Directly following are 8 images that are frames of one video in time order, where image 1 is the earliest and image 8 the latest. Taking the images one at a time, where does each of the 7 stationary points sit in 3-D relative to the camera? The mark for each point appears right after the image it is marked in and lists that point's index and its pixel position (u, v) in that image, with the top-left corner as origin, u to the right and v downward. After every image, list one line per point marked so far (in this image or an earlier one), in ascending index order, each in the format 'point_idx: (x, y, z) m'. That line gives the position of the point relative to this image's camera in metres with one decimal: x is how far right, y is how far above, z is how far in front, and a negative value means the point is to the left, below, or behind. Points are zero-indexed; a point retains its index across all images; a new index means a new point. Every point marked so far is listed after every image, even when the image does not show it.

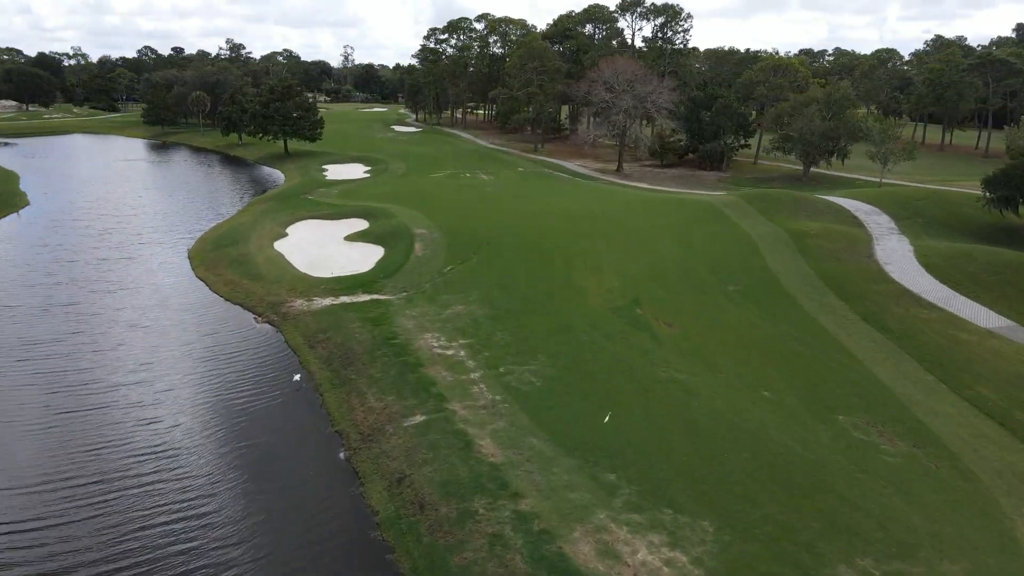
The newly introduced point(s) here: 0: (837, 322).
0: (+8.3, -0.9, +18.5) m
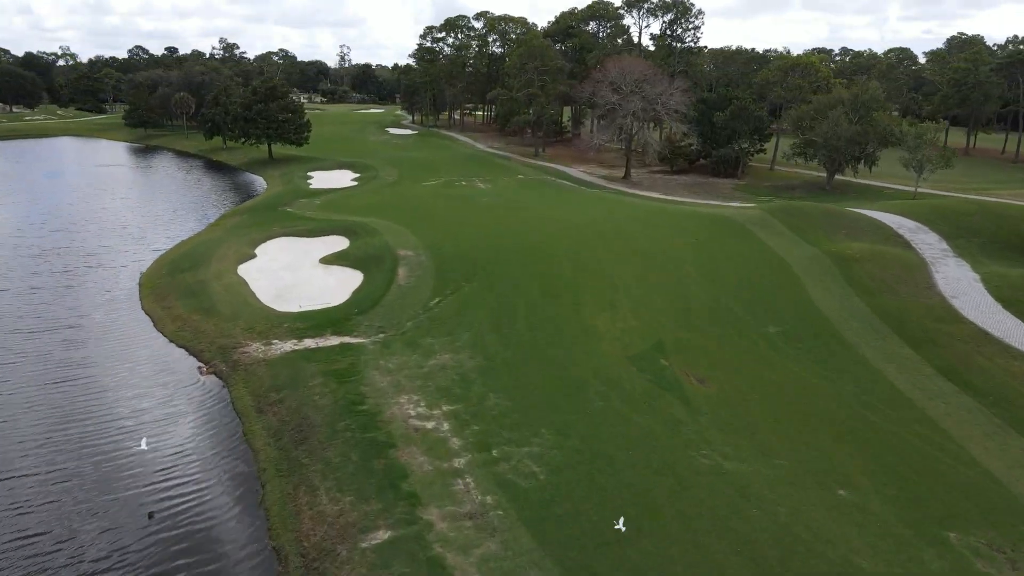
0: (+8.3, -1.9, +14.9) m
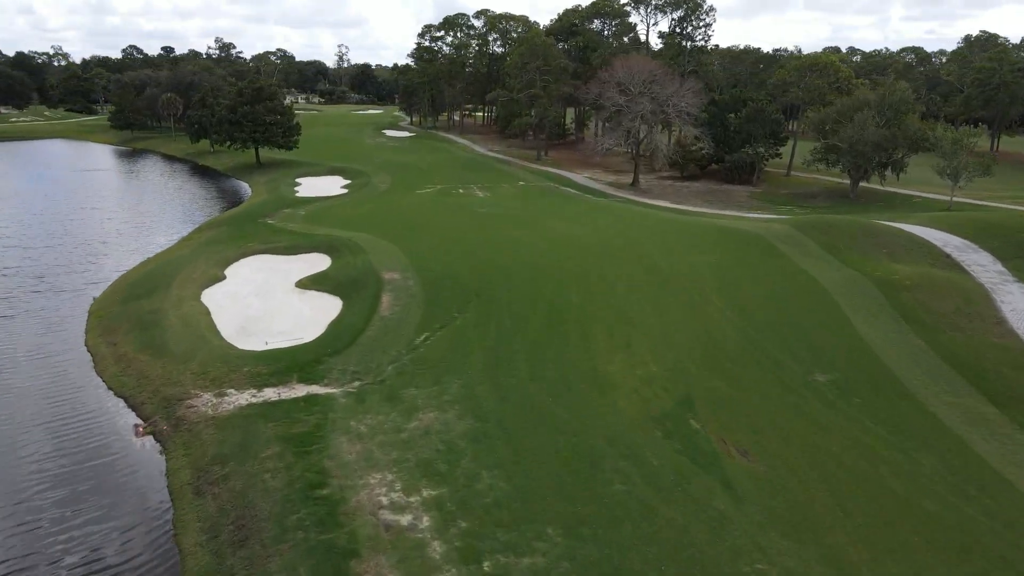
0: (+8.3, -2.8, +12.1) m
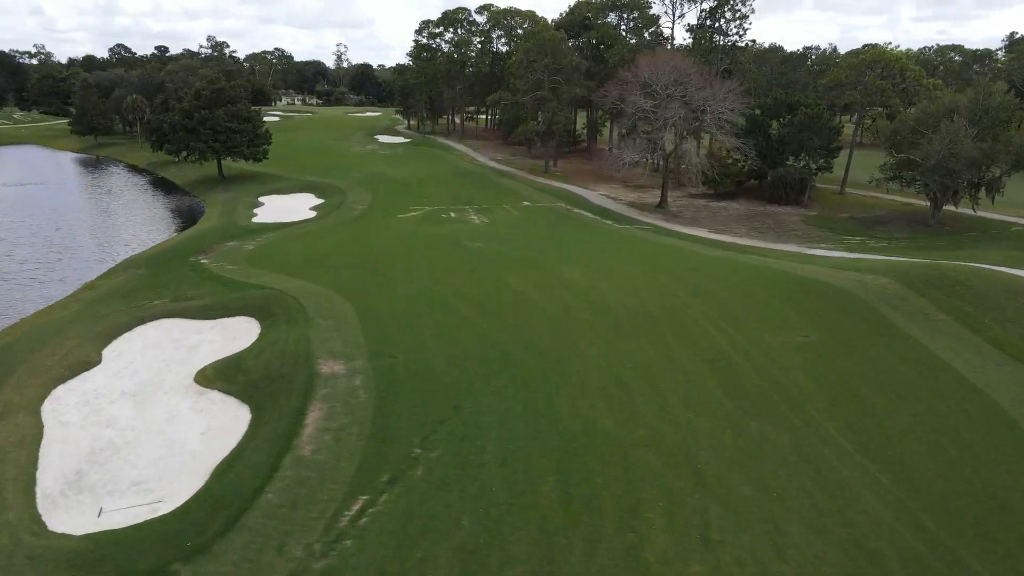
0: (+8.1, -4.8, +4.8) m
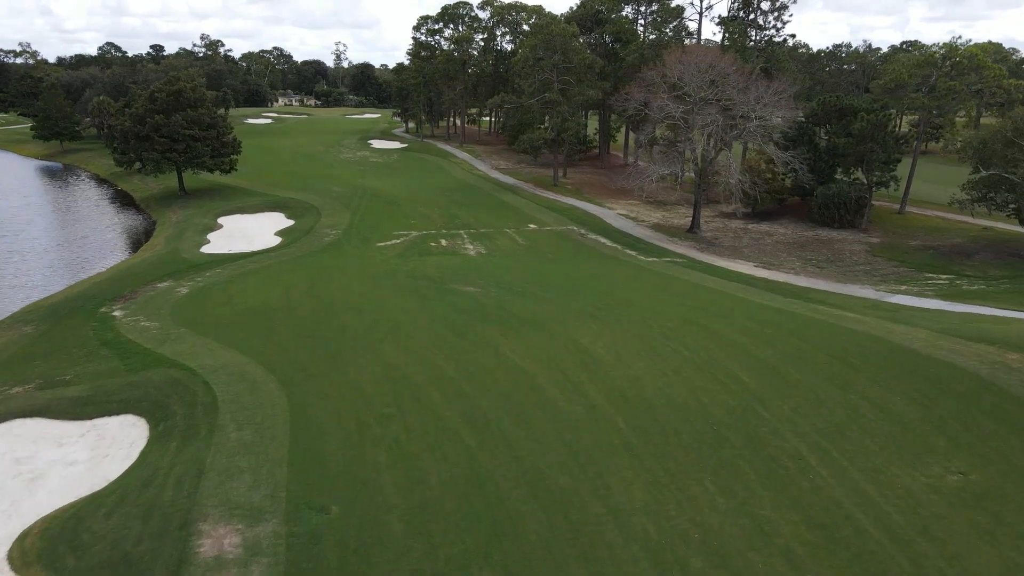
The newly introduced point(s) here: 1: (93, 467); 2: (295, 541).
0: (+8.0, -6.5, -1.0) m
1: (-7.2, -2.9, +12.4) m
2: (-2.9, -3.4, +9.5) m
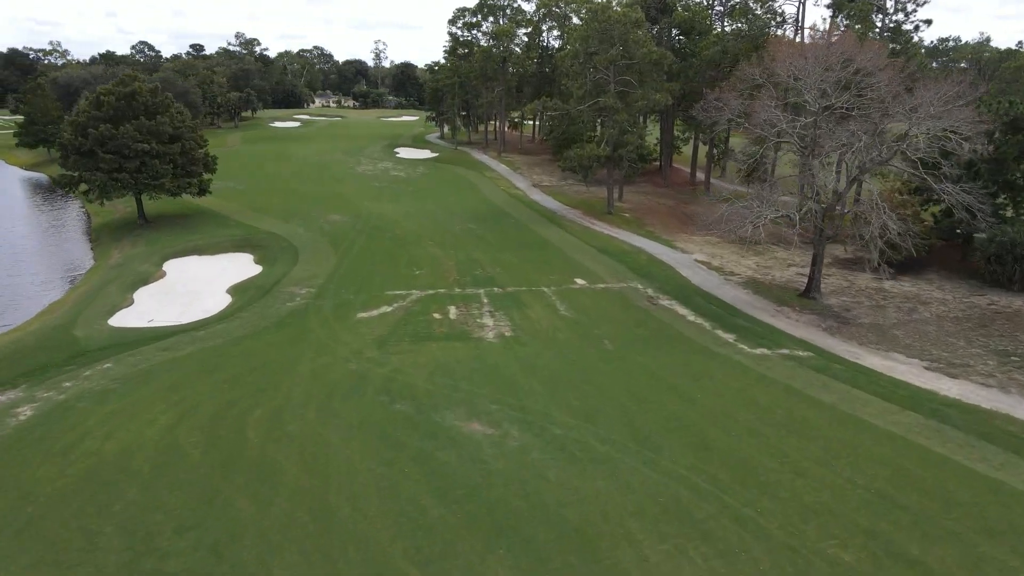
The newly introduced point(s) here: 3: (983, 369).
0: (+7.0, -9.1, -10.2) m
1: (-7.2, -5.2, +4.2) m
2: (-3.1, -5.8, +1.0) m
3: (+10.8, -1.9, +16.6) m
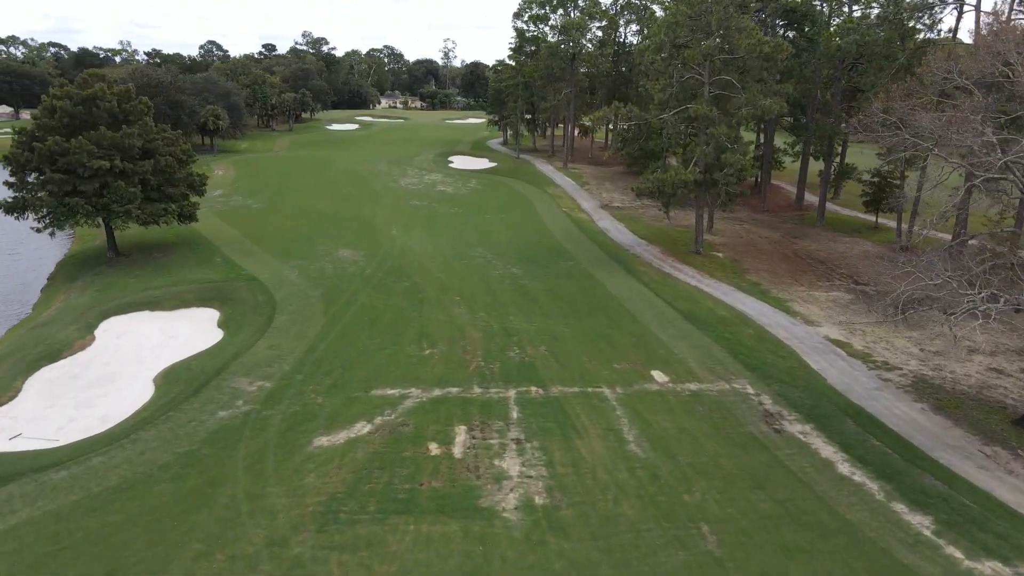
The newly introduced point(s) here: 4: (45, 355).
0: (+4.5, -11.3, -18.0) m
1: (-8.1, -7.1, -2.3) m
2: (-4.4, -7.8, -5.9) m
3: (+11.1, -4.3, +8.3) m
4: (-10.9, -1.5, +16.7) m
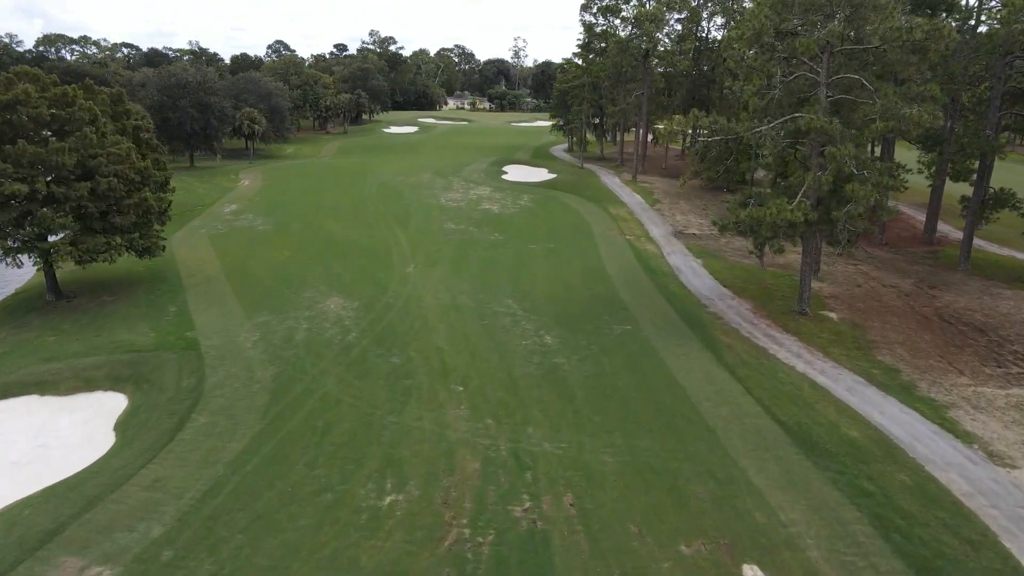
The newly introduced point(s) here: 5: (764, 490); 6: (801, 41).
0: (+0.9, -13.2, -24.5) m
1: (-10.0, -8.6, -7.7) m
2: (-6.7, -9.4, -11.6) m
3: (+10.2, -6.3, +1.0) m
4: (-10.7, -3.0, +11.6) m
5: (+4.1, -3.0, +11.5) m
6: (+7.5, +6.6, +19.0) m
